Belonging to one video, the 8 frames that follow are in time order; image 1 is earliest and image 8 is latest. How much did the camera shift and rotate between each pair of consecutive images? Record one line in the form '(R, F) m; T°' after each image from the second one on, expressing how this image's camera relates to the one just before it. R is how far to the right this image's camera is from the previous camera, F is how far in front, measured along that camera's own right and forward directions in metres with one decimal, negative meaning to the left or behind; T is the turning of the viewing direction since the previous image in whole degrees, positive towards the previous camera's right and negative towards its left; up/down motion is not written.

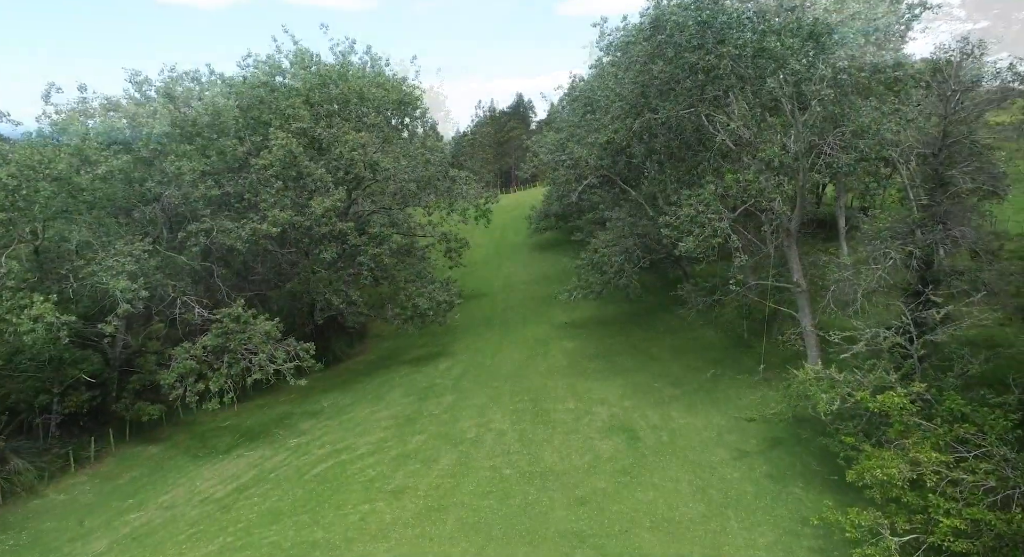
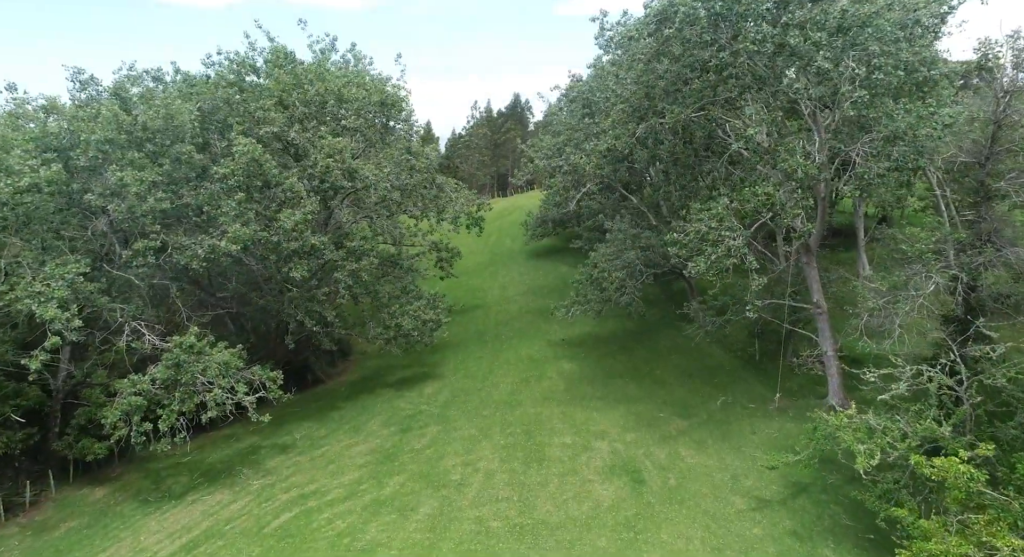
(+0.3, +2.8) m; 0°
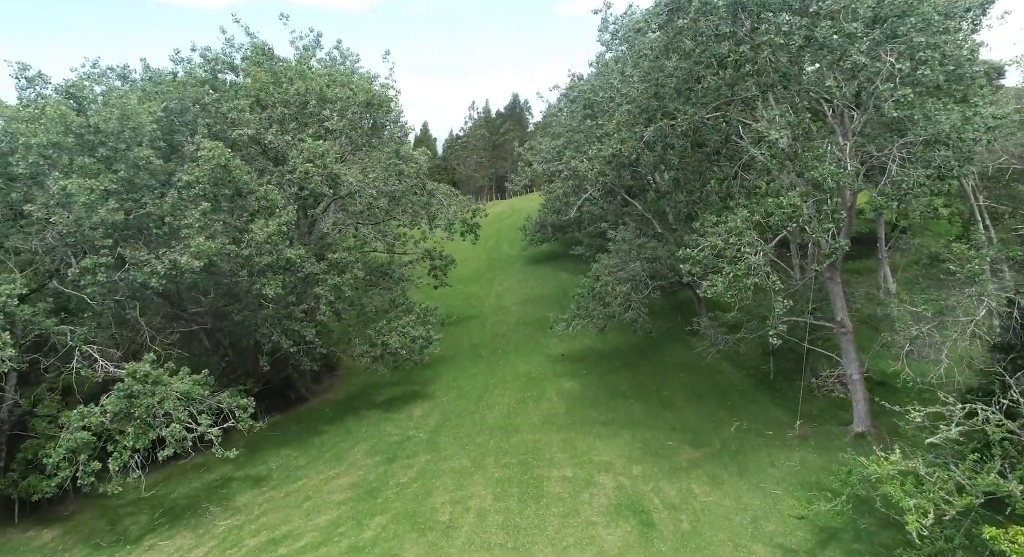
(+0.1, +2.3) m; 0°
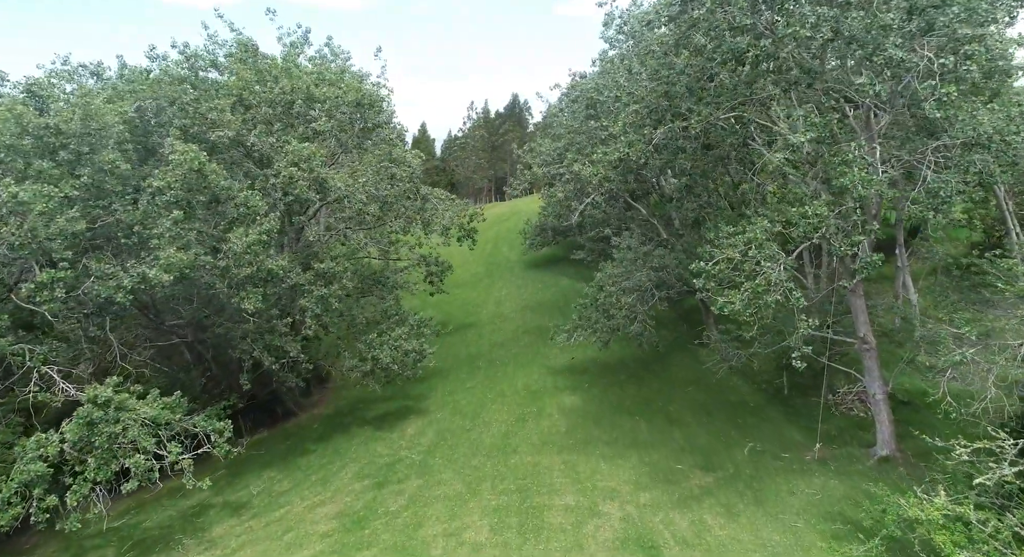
(0.0, +1.7) m; 0°
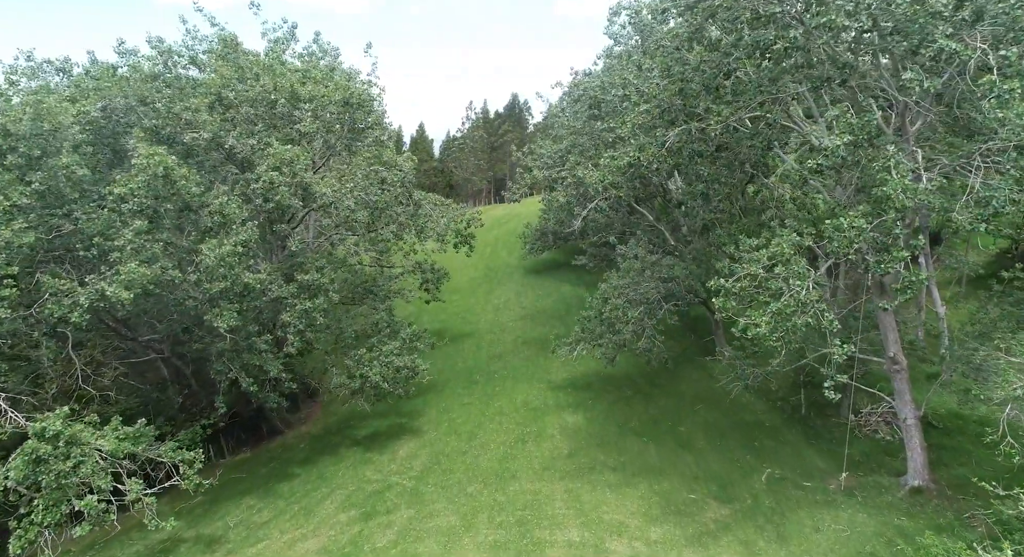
(0.0, +1.9) m; 0°
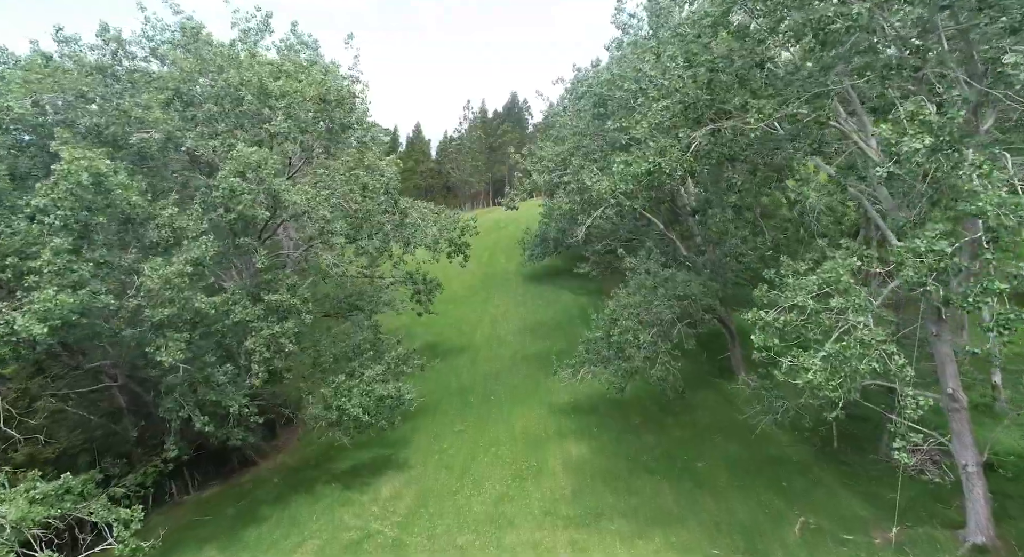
(+0.1, +2.9) m; 0°
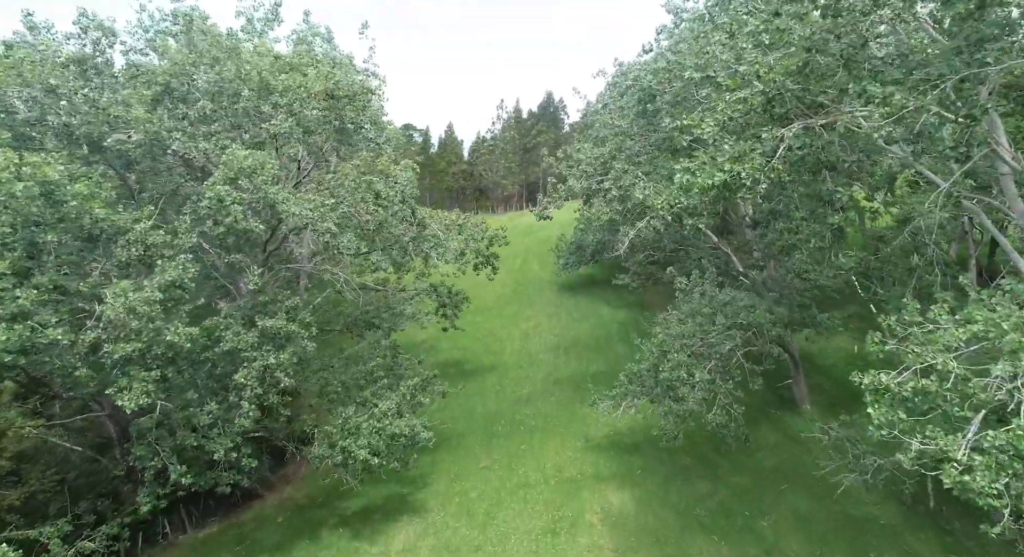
(0.0, +3.1) m; -2°
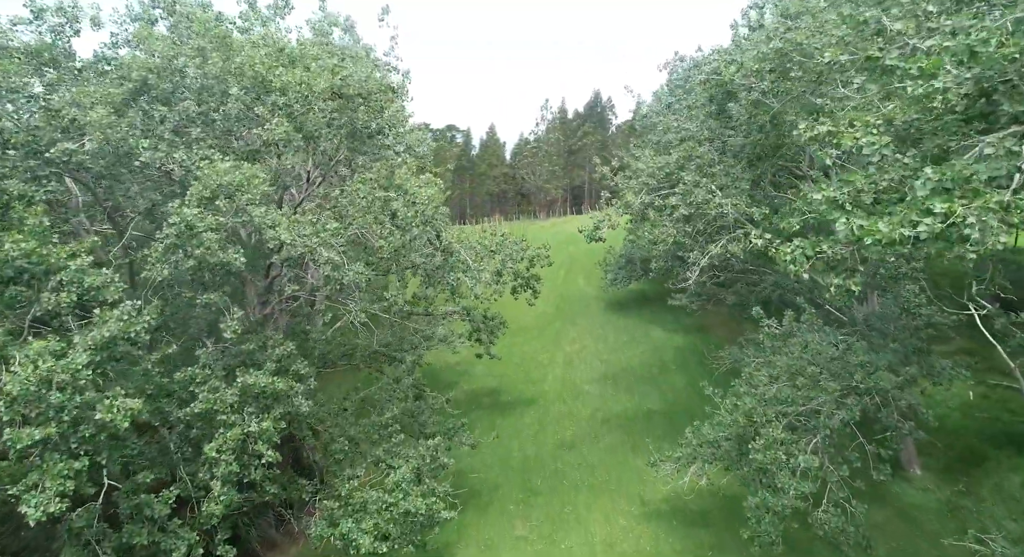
(-0.1, +4.1) m; -3°
